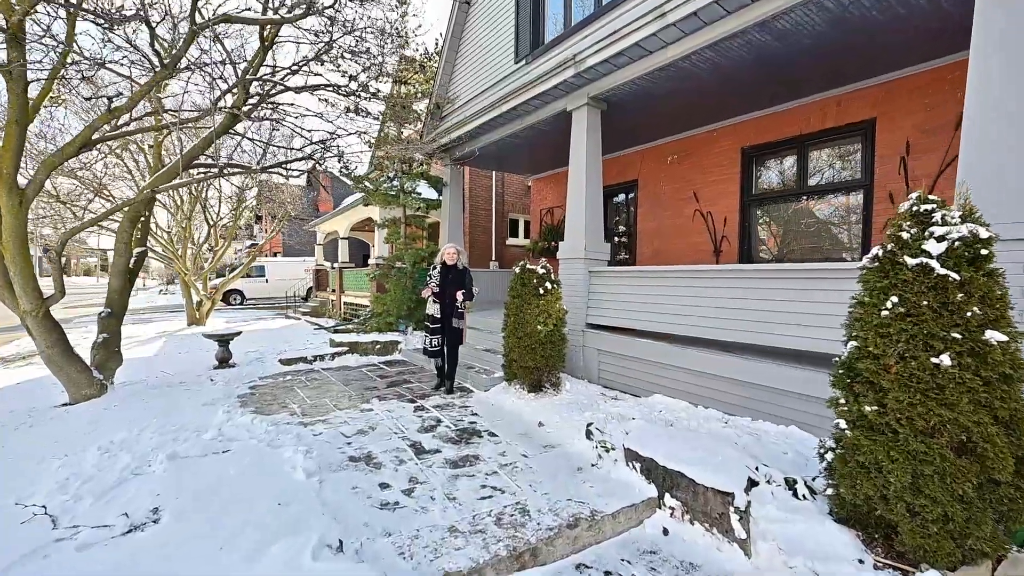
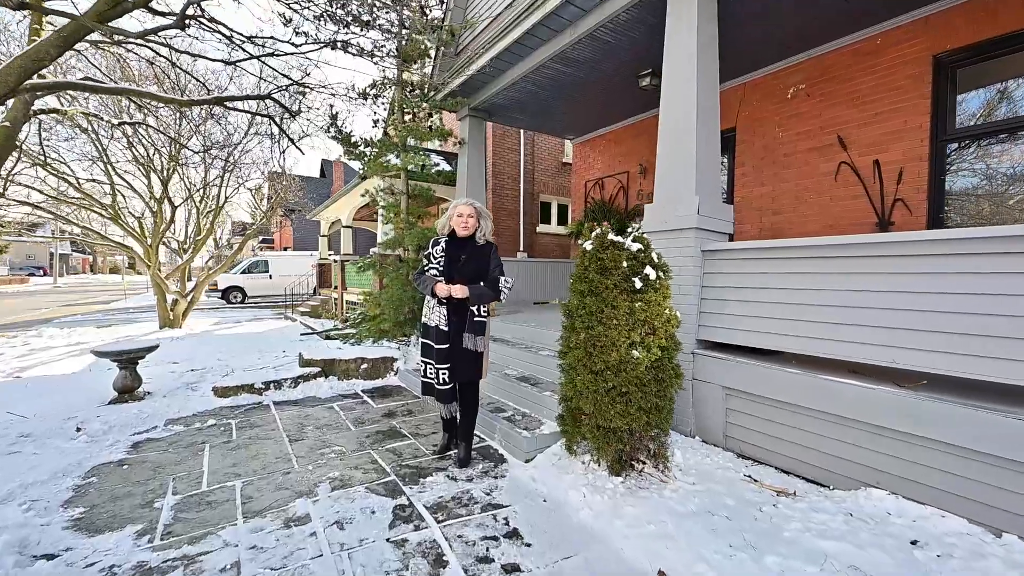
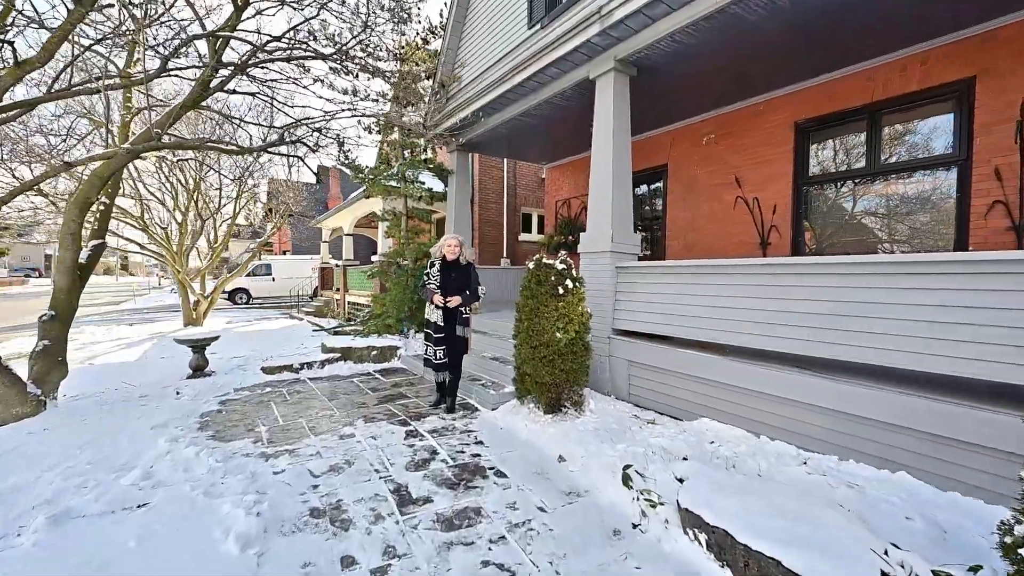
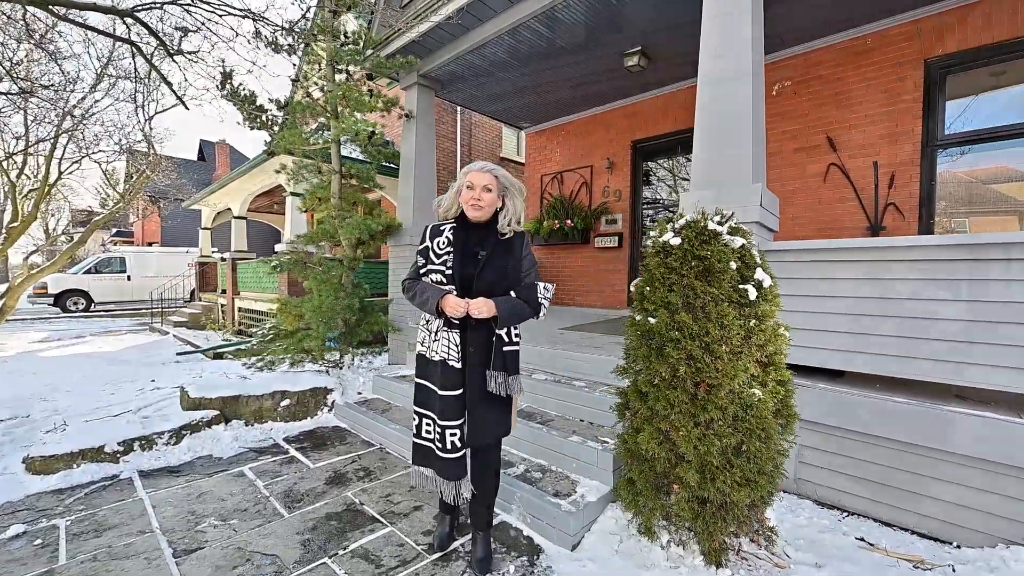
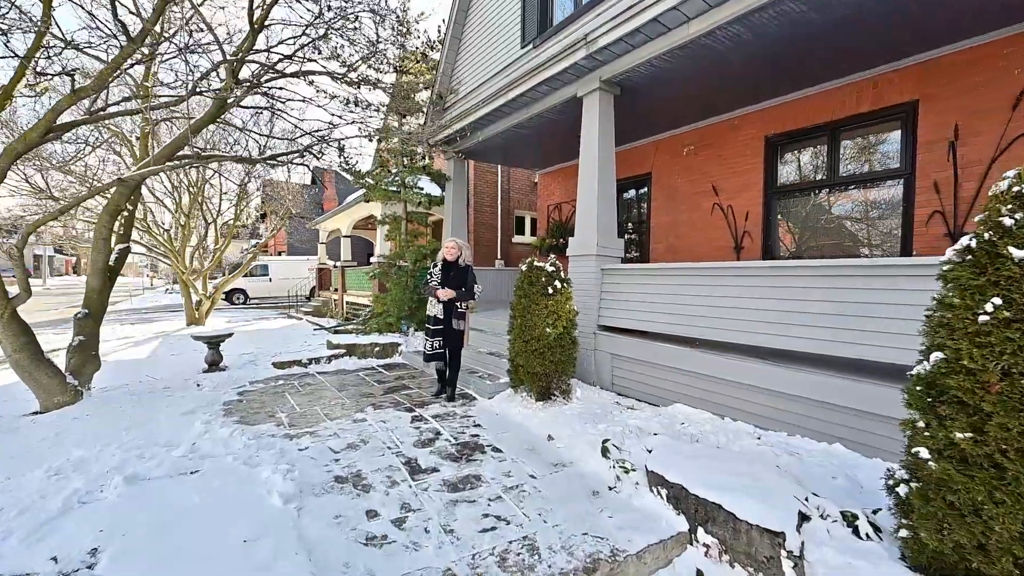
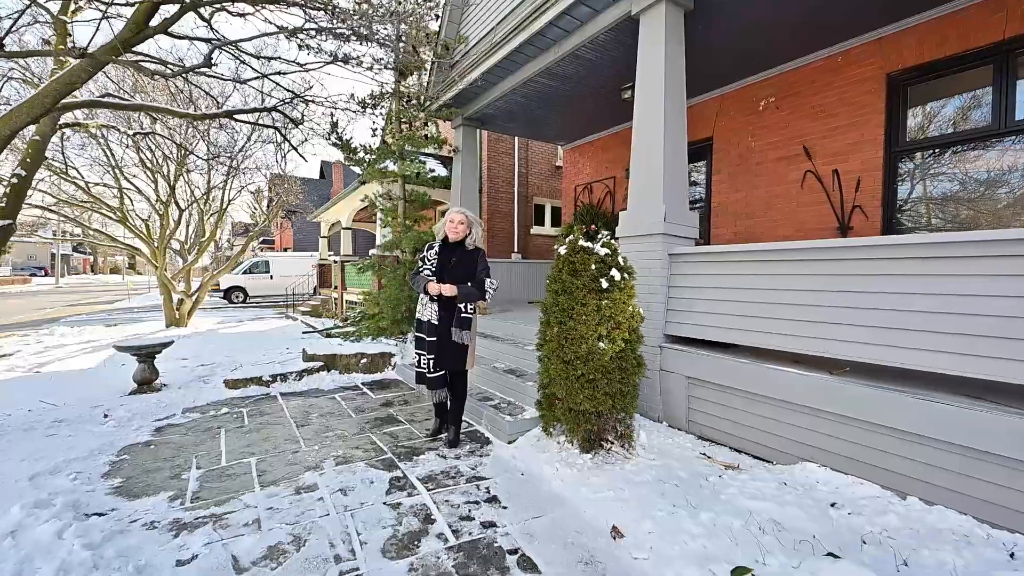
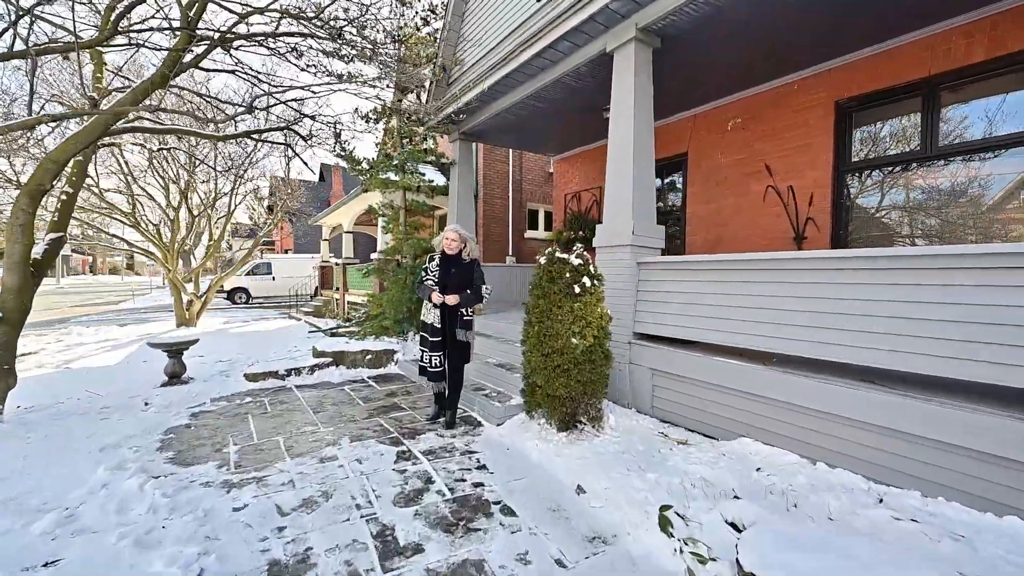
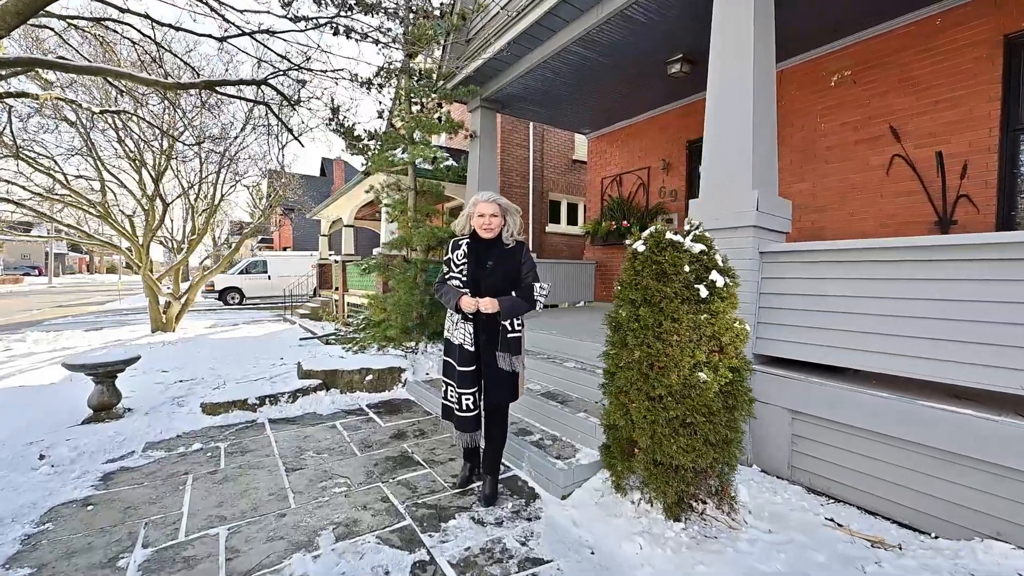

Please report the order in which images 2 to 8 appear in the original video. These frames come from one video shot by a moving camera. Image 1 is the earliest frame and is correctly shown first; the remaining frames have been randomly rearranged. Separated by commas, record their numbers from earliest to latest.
5, 3, 7, 6, 2, 8, 4
